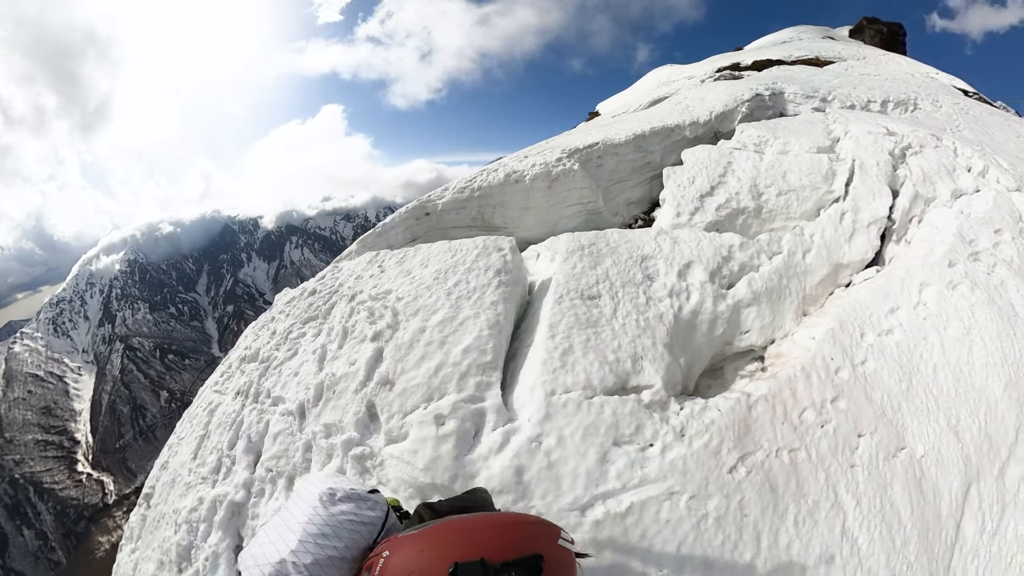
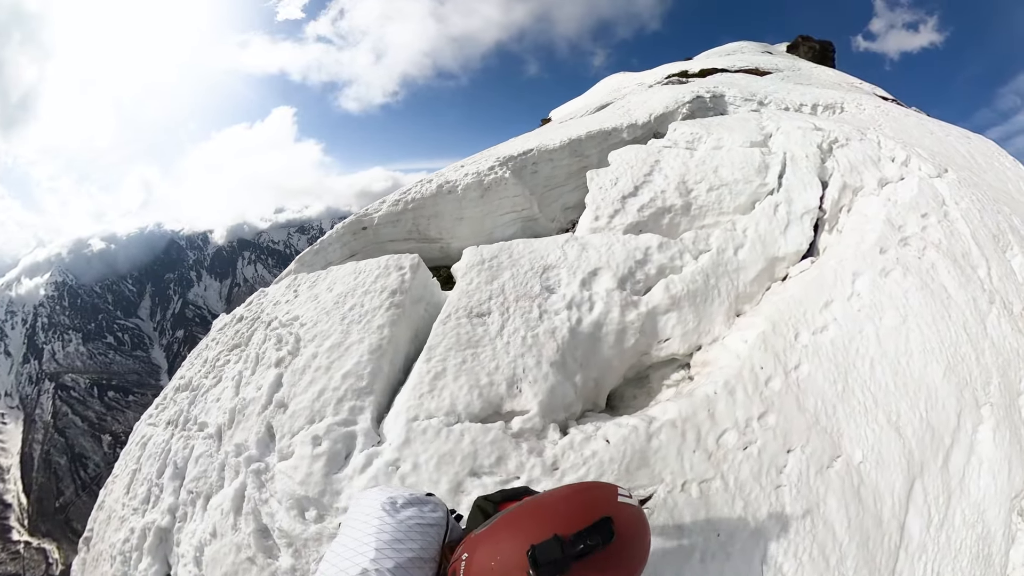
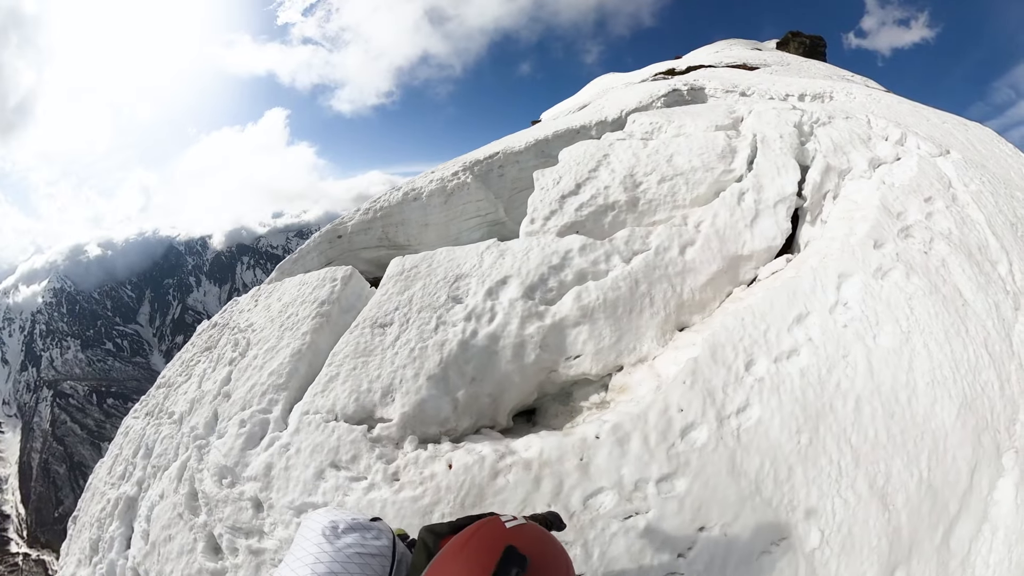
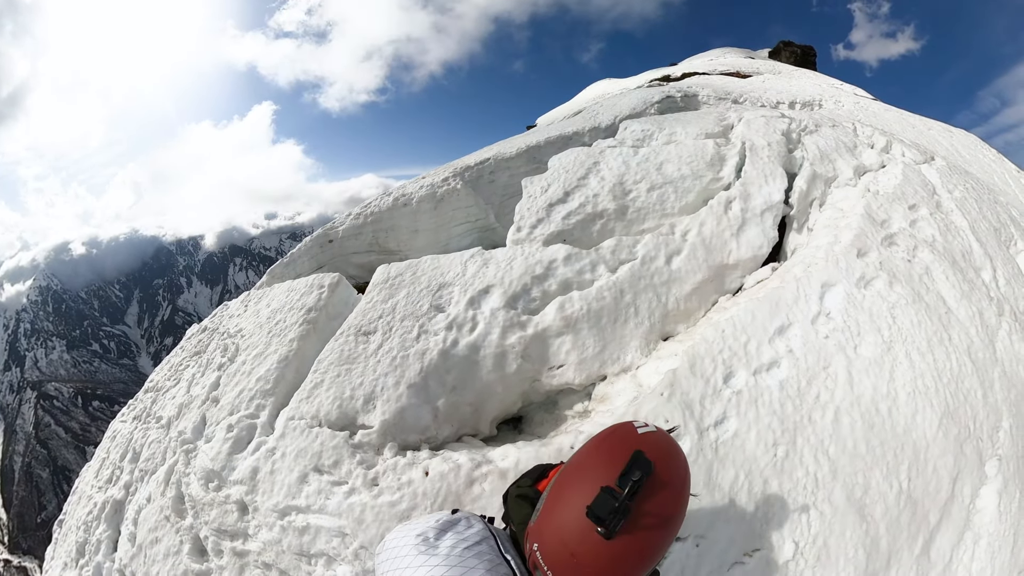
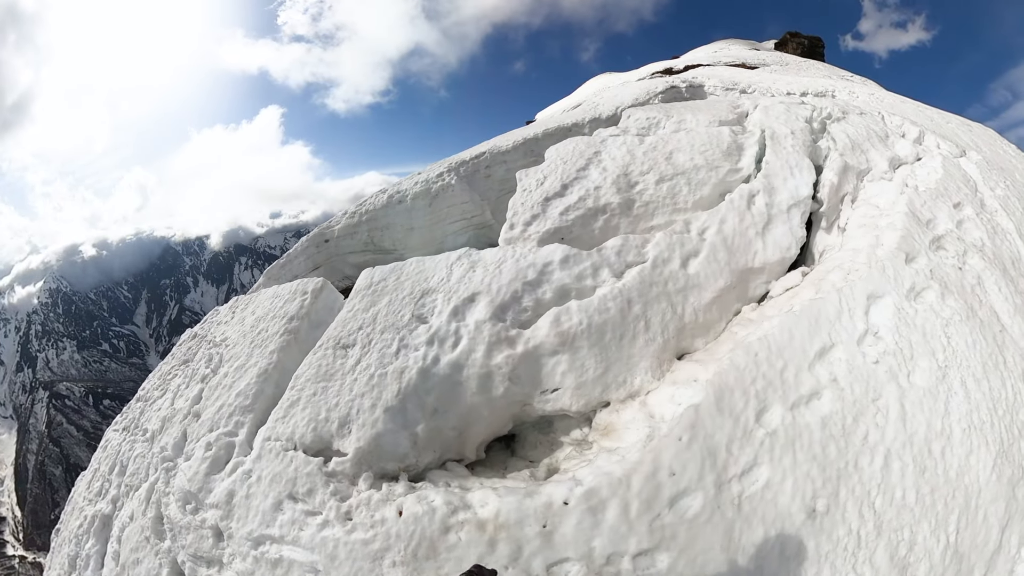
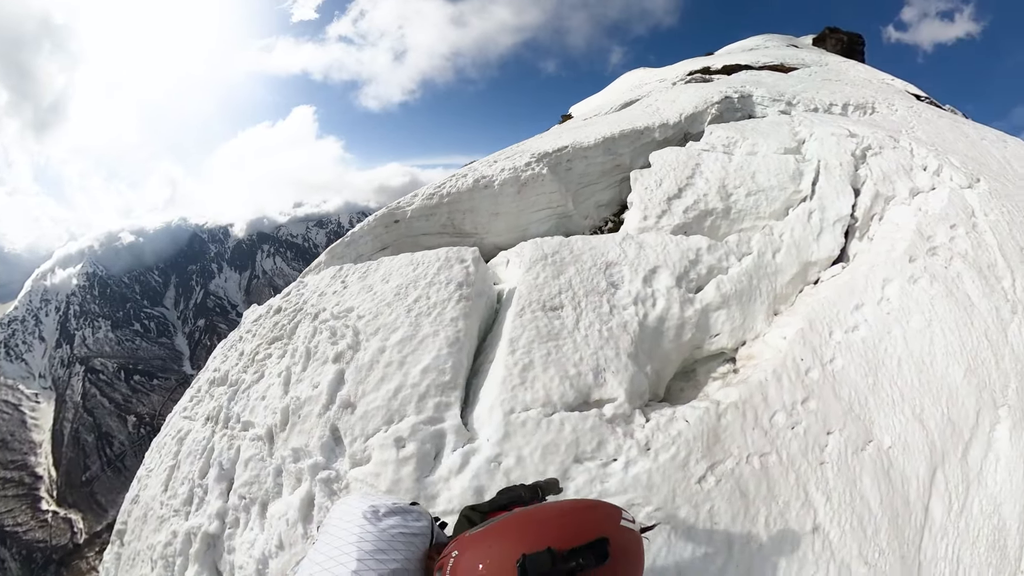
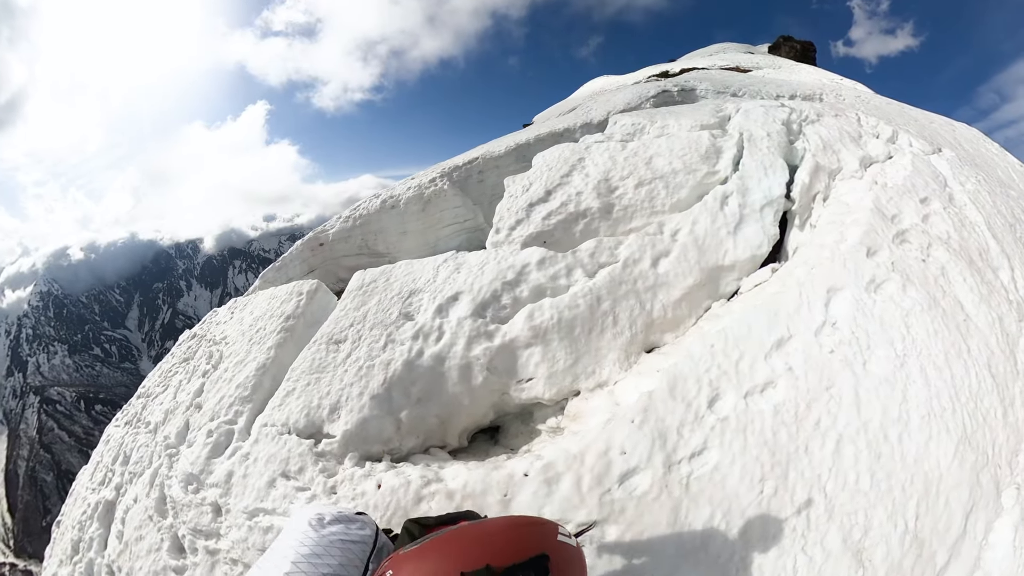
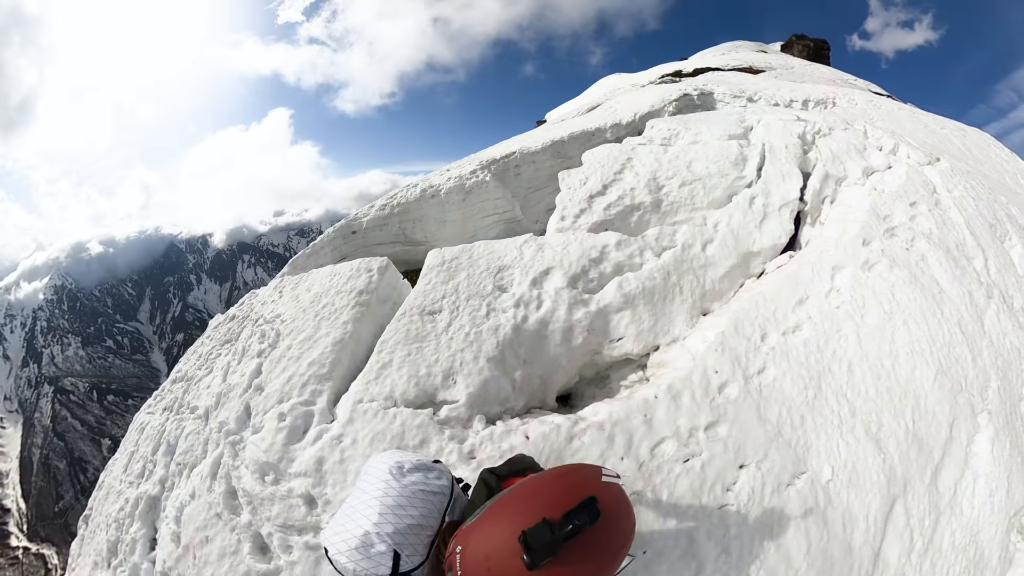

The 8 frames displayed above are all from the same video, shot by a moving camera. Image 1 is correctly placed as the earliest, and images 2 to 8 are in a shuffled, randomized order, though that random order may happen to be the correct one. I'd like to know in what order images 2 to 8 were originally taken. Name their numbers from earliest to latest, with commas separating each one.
6, 2, 8, 3, 5, 4, 7
